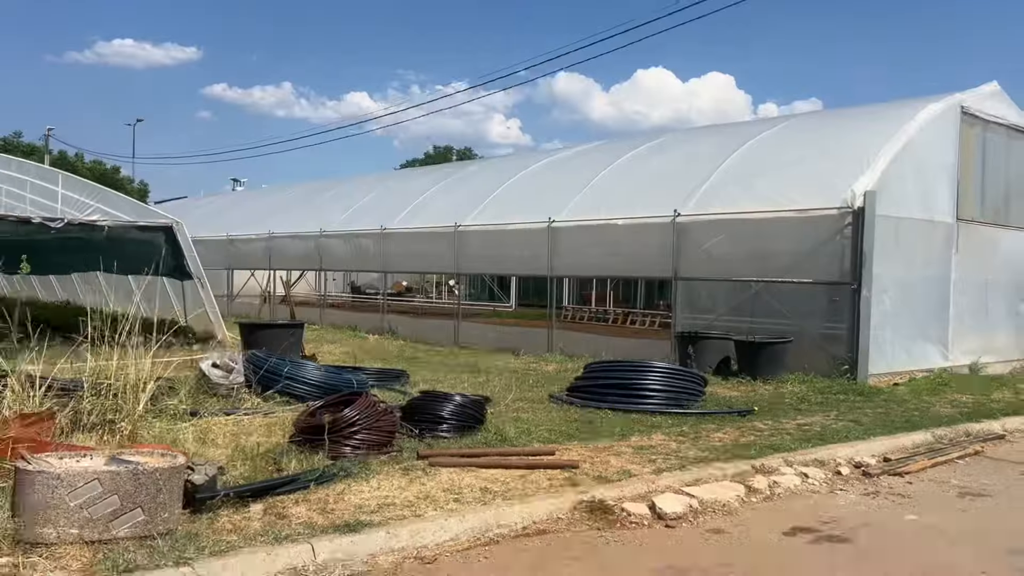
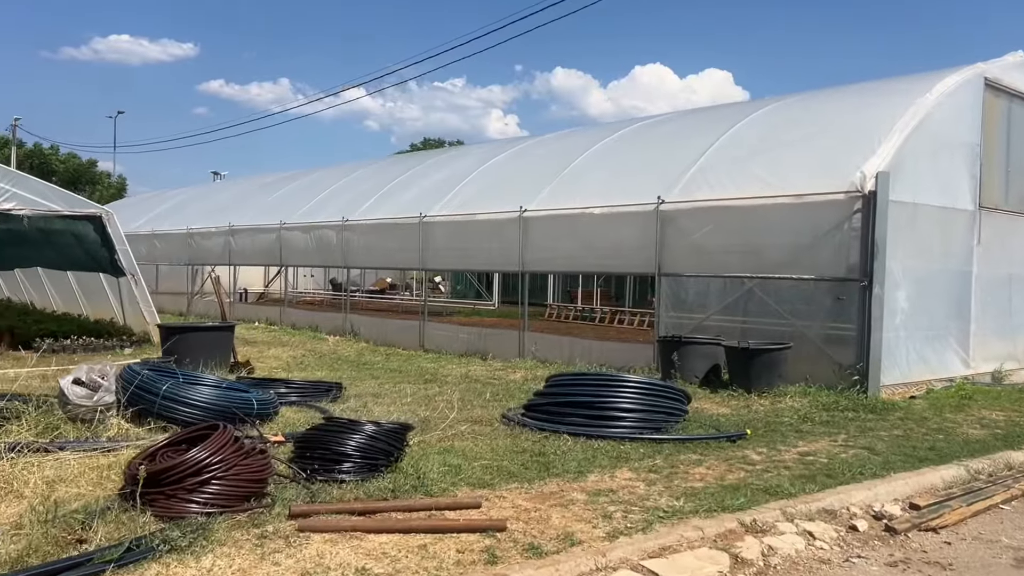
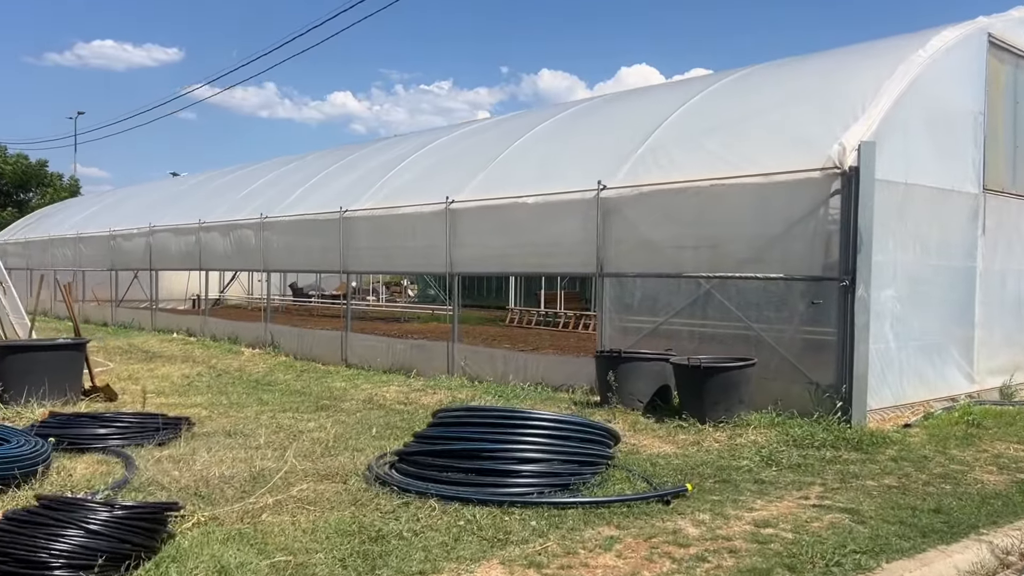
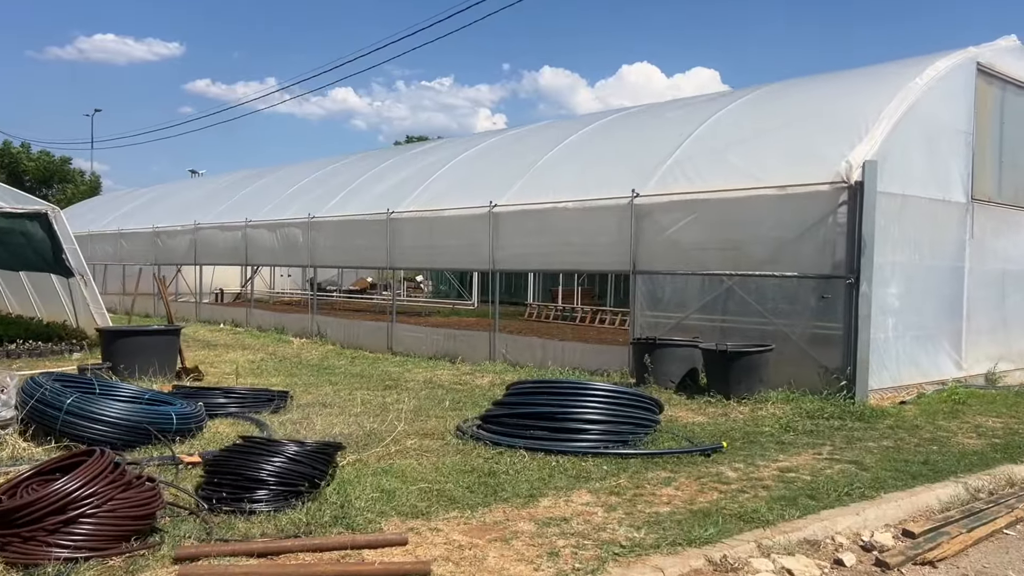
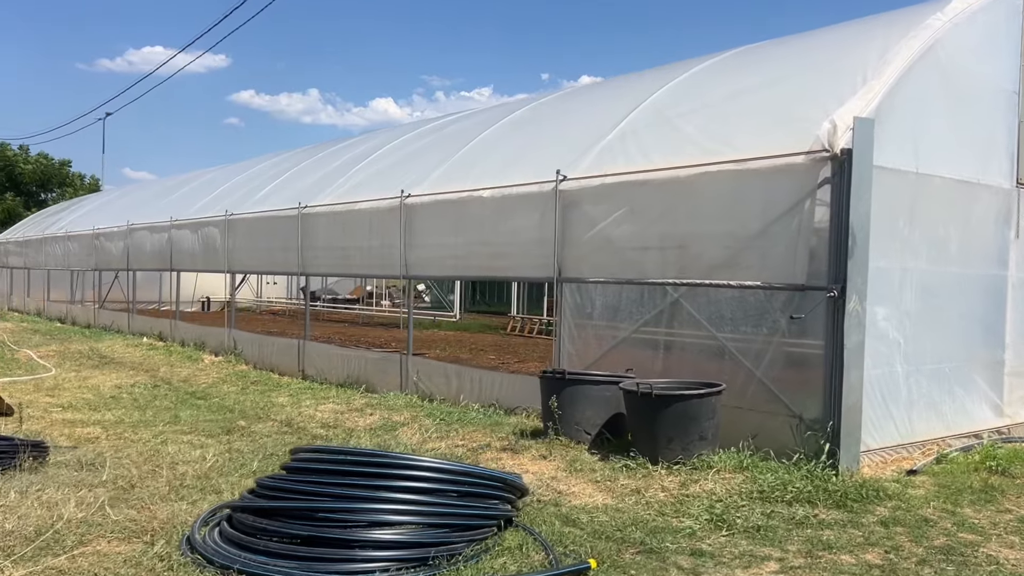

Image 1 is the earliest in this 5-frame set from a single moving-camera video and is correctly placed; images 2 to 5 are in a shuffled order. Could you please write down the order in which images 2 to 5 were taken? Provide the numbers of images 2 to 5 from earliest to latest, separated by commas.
2, 4, 3, 5
